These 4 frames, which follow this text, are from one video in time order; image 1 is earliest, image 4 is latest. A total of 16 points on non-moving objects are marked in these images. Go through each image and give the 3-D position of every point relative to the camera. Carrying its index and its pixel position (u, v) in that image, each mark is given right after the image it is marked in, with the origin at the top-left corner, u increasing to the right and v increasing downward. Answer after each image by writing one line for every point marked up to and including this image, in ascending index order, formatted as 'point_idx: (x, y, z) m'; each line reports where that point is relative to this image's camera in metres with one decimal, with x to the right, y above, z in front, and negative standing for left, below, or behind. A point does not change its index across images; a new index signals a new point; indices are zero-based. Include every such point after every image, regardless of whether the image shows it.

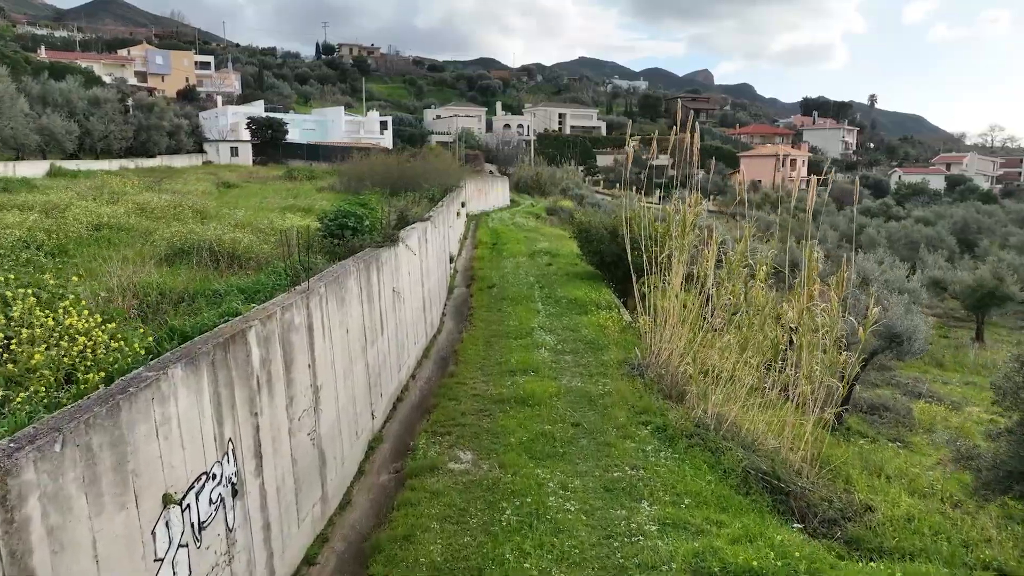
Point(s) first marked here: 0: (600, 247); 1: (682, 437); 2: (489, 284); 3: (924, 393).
0: (+1.8, +0.8, +13.9) m
1: (+1.5, -1.3, +6.1) m
2: (-0.4, +0.1, +13.5) m
3: (+6.4, -1.6, +10.8) m
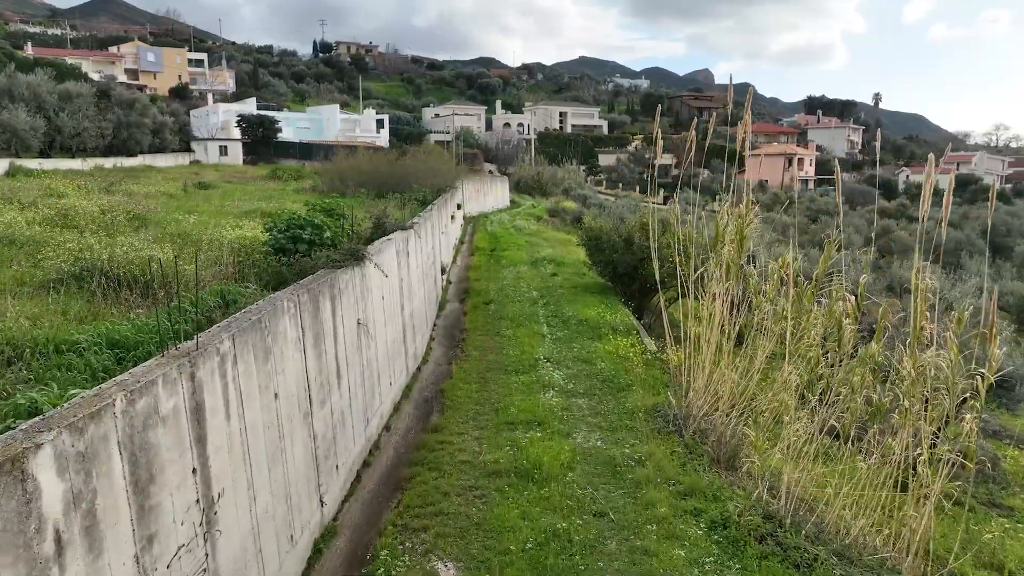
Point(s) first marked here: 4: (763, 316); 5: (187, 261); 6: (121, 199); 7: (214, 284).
0: (+1.8, +0.5, +12.2) m
1: (+1.5, -1.6, +4.4) m
2: (-0.4, -0.2, +11.8) m
3: (+6.4, -1.9, +9.1) m
4: (+2.2, -0.3, +6.1) m
5: (-2.8, +0.2, +6.0) m
6: (-6.1, +1.4, +10.9) m
7: (-2.2, 0.0, +5.0) m
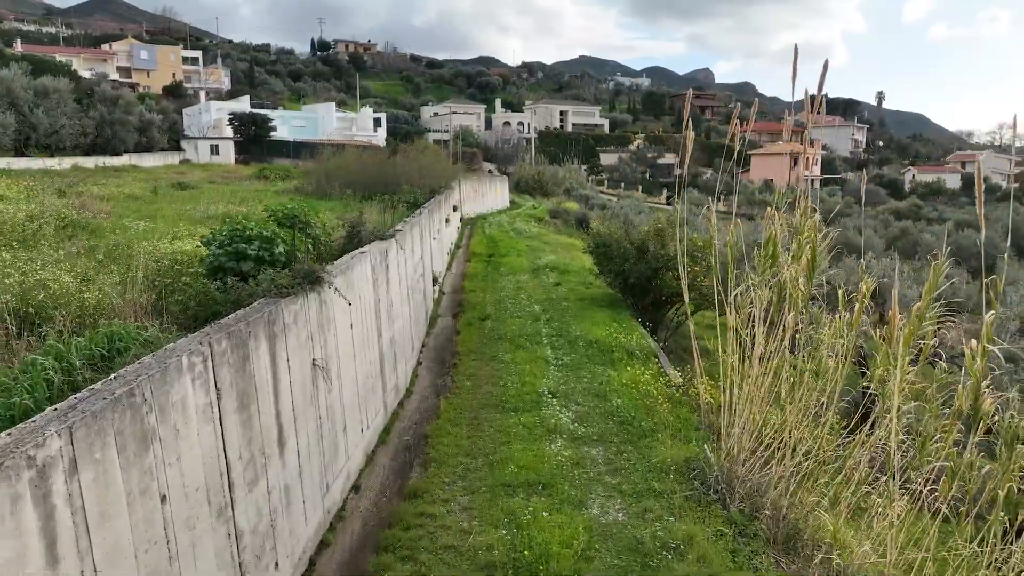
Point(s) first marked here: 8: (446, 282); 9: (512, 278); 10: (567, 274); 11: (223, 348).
0: (+1.7, +0.3, +10.9) m
1: (+1.5, -1.8, +3.1) m
2: (-0.5, -0.4, +10.5) m
3: (+6.4, -2.1, +7.8) m
4: (+2.2, -0.5, +4.8) m
5: (-2.8, 0.0, +4.7) m
6: (-6.1, +1.2, +9.6) m
7: (-2.2, -0.2, +3.8) m
8: (-1.3, +0.1, +13.7) m
9: (0.0, +0.2, +13.4) m
10: (+1.1, +0.3, +13.8) m
11: (-1.4, -0.3, +3.3) m
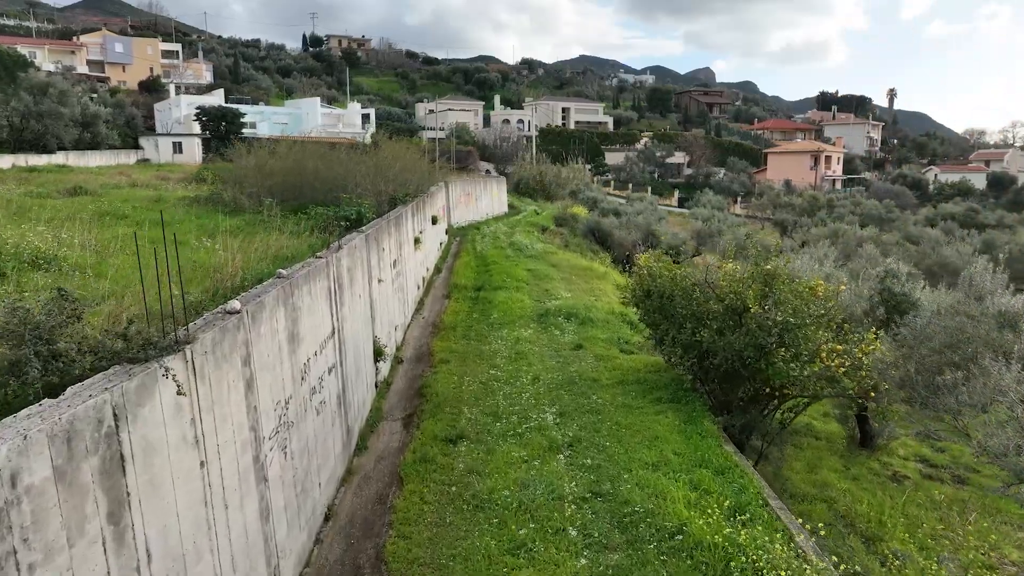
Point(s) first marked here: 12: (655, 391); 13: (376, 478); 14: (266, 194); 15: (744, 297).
0: (+1.7, -0.4, +6.3) m
1: (+1.4, -2.6, -1.6) m
2: (-0.5, -1.2, +5.9) m
3: (+6.4, -2.9, +3.2) m
4: (+2.1, -1.2, +0.2) m
5: (-2.9, -0.8, +0.1) m
6: (-6.2, +0.4, +4.9) m
7: (-2.2, -1.0, -0.9) m
8: (-1.4, -0.7, +9.0) m
9: (-0.1, -0.6, +8.8) m
10: (+1.0, -0.5, +9.2) m
11: (-1.5, -1.1, -1.3) m
12: (+1.4, -1.0, +6.7) m
13: (-1.0, -1.5, +5.2) m
14: (-3.8, +1.5, +11.0) m
15: (+2.0, 0.0, +6.1) m
